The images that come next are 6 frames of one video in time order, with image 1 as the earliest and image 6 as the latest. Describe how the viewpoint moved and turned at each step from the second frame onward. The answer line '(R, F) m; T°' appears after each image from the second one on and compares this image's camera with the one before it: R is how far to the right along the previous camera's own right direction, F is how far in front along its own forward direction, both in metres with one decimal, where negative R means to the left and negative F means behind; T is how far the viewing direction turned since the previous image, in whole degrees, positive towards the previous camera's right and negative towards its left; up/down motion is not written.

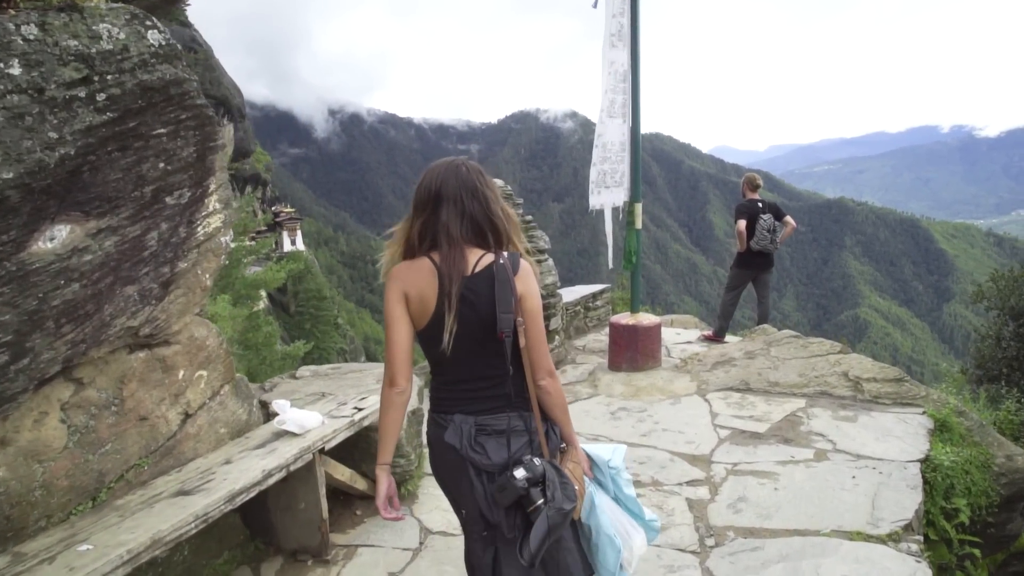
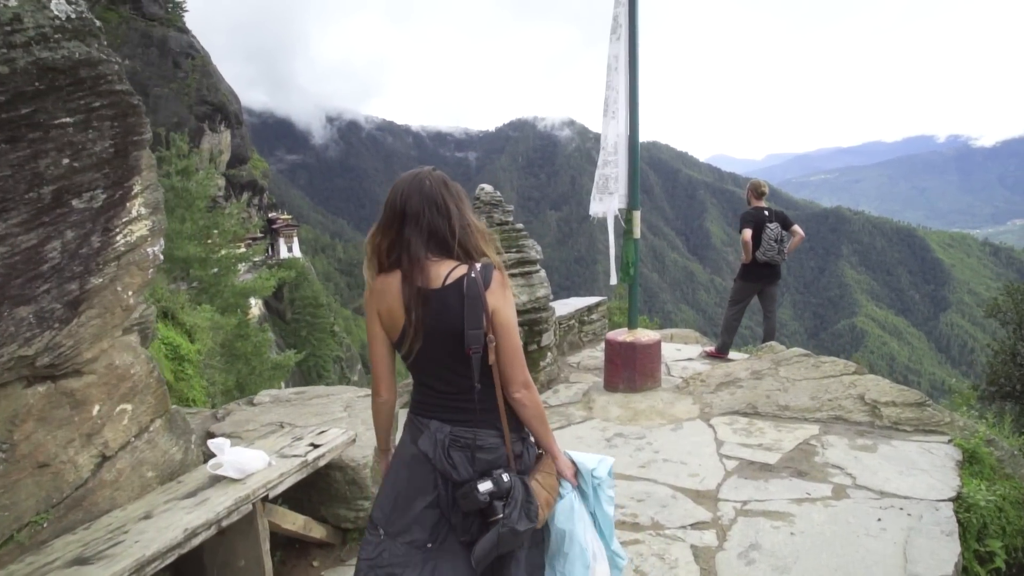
(+0.1, +0.4) m; 0°
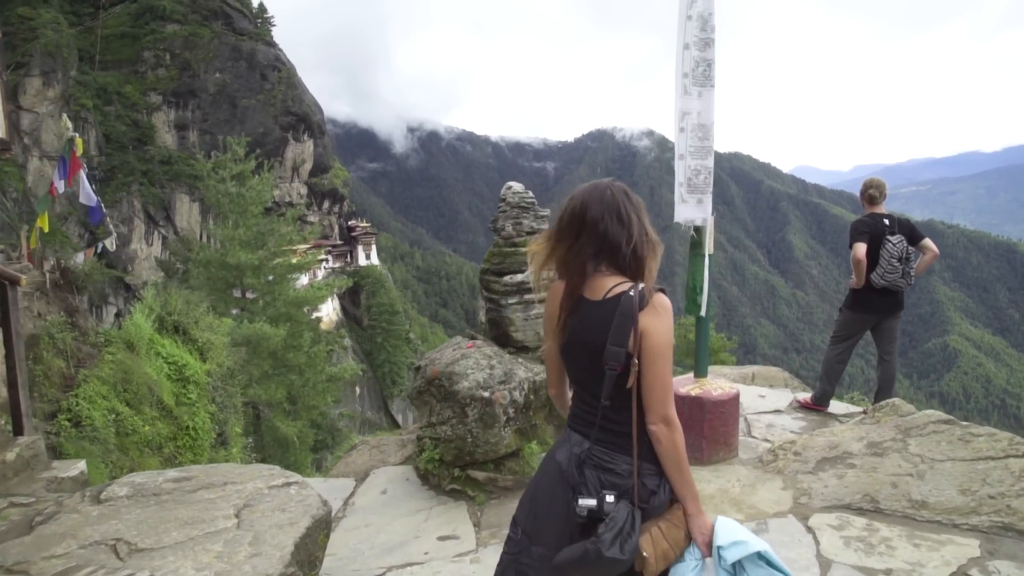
(+0.3, +1.2) m; -7°
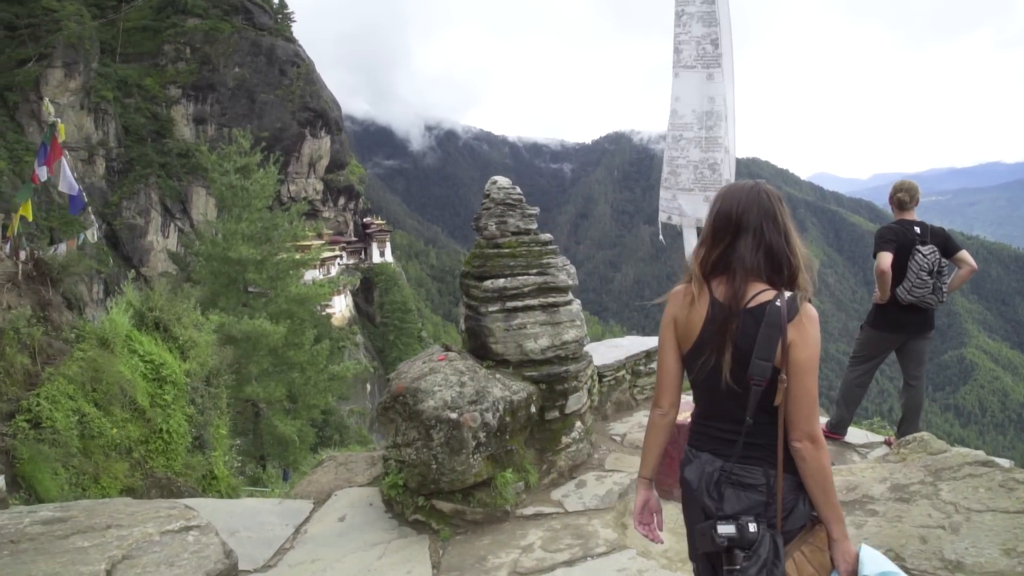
(+0.2, +0.4) m; -1°
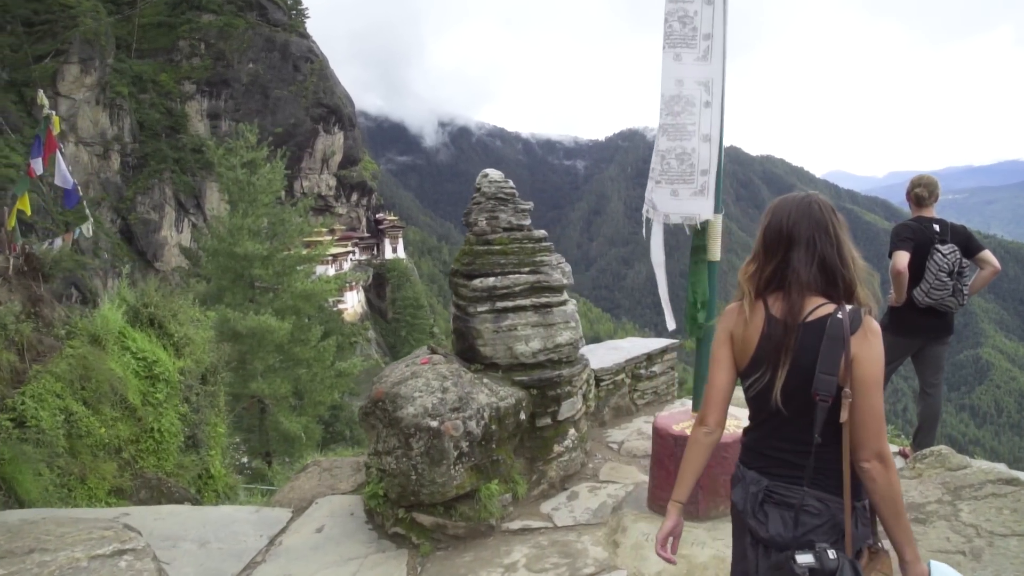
(+0.1, +0.2) m; -1°
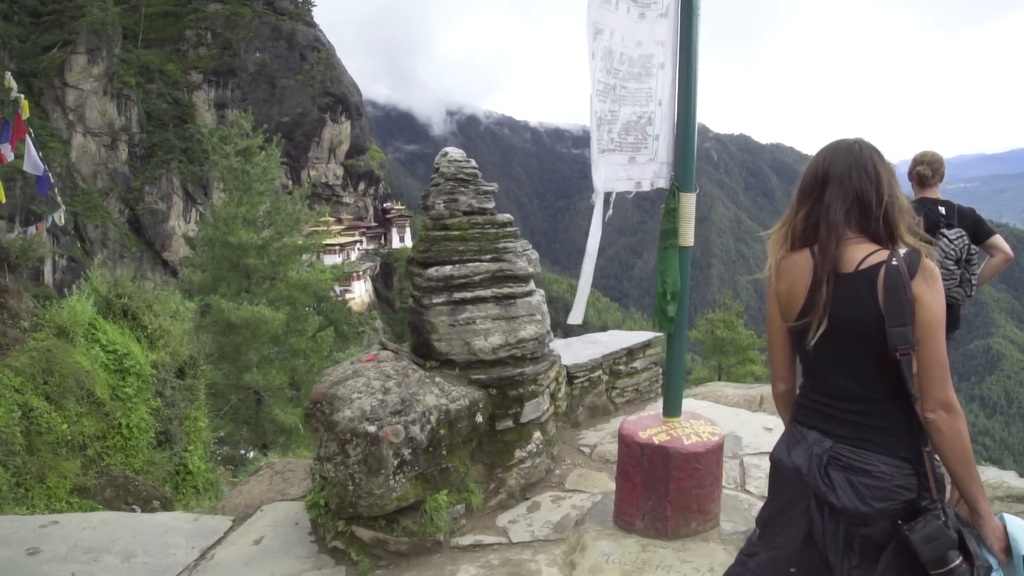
(+0.3, +0.3) m; -1°
